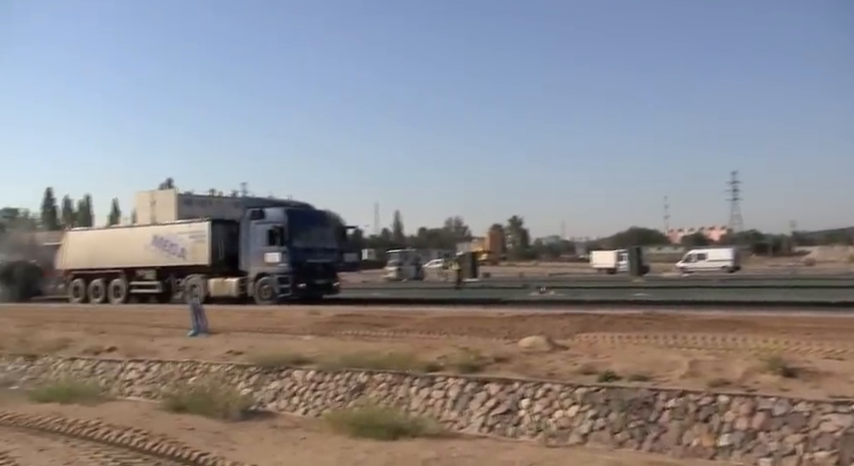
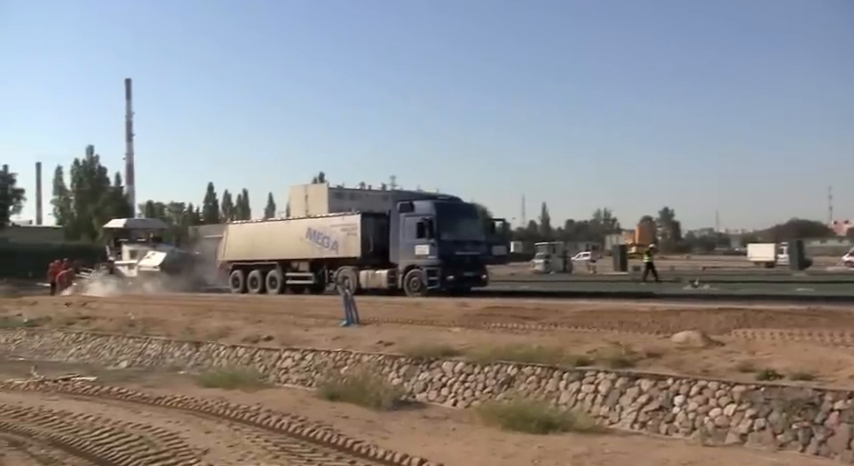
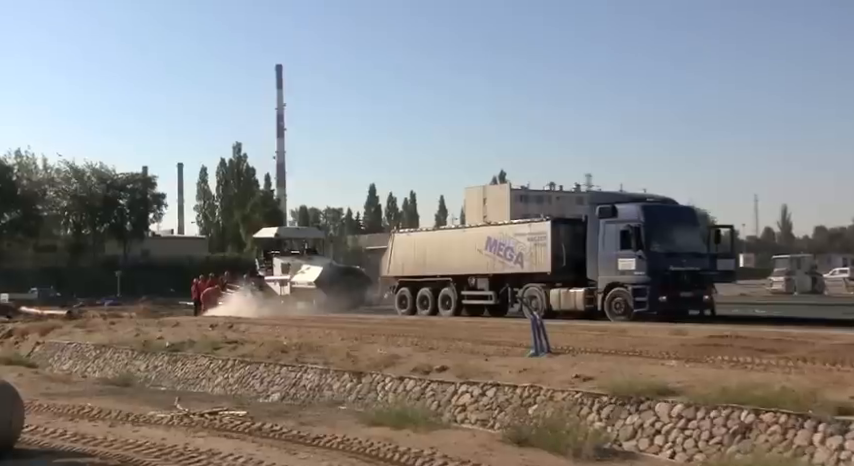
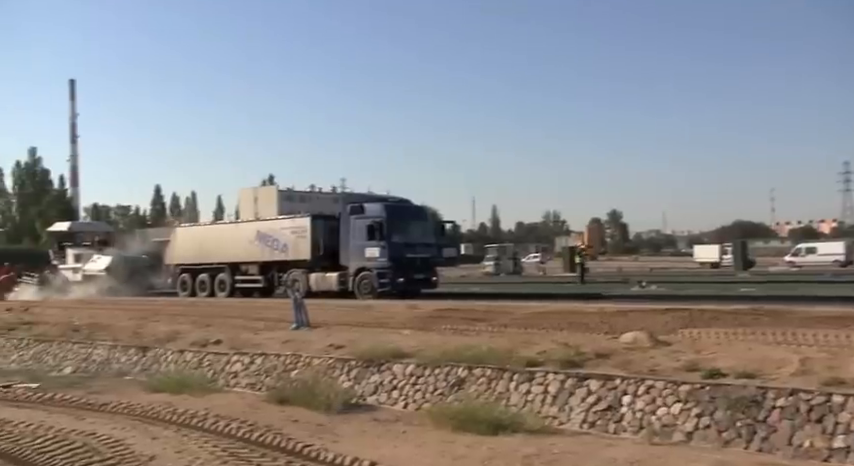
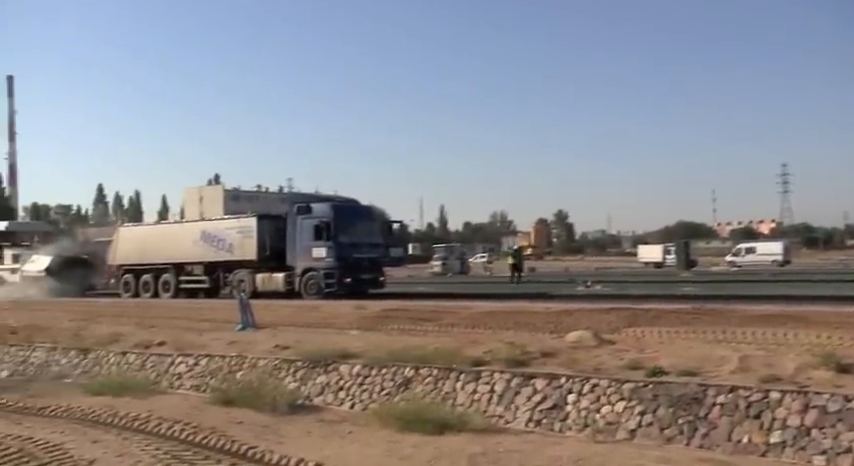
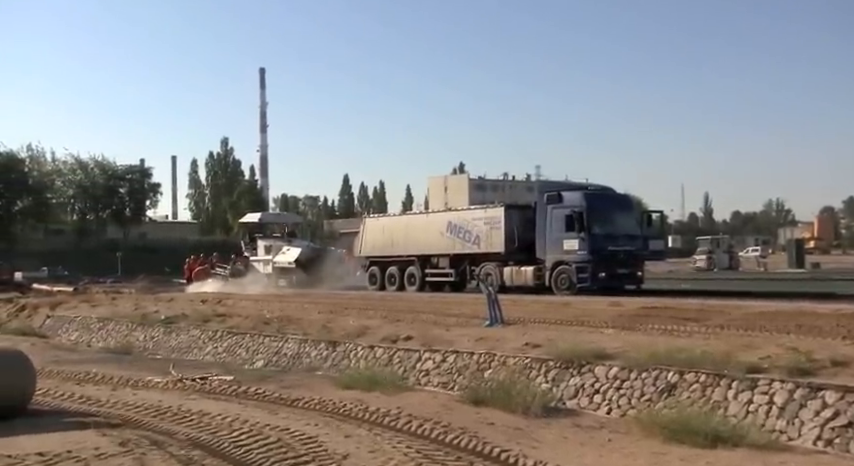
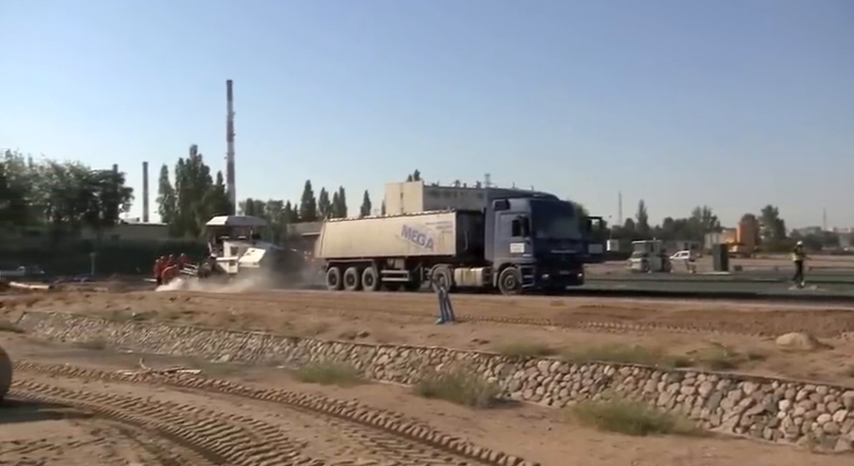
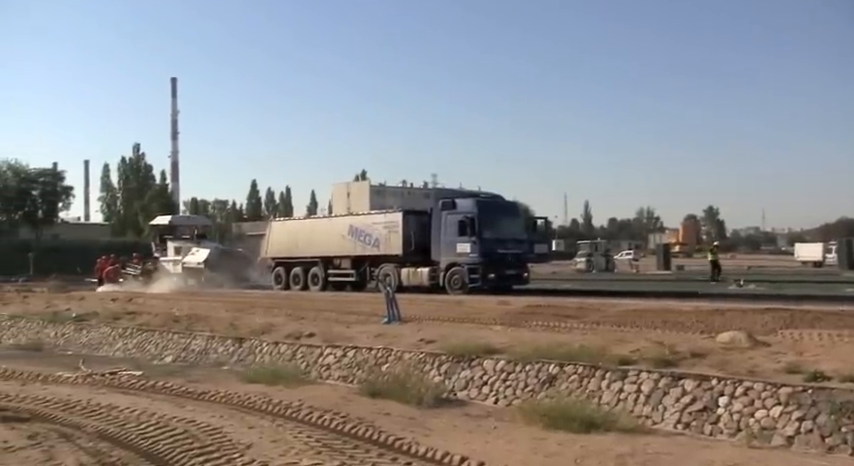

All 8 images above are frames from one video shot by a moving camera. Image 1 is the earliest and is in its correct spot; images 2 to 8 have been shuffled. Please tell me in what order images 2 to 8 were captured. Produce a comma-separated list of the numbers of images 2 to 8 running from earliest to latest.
5, 4, 2, 8, 7, 6, 3
